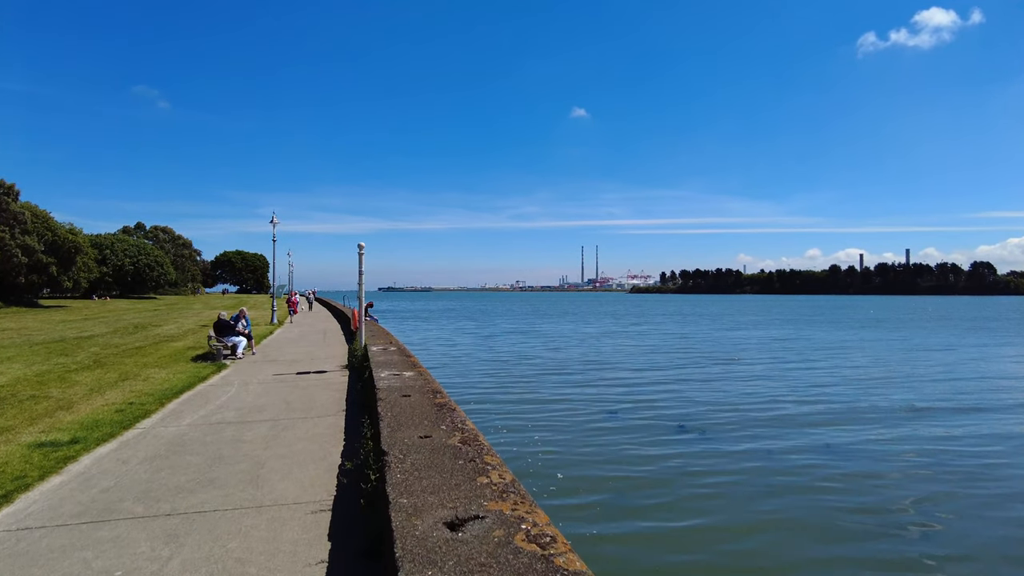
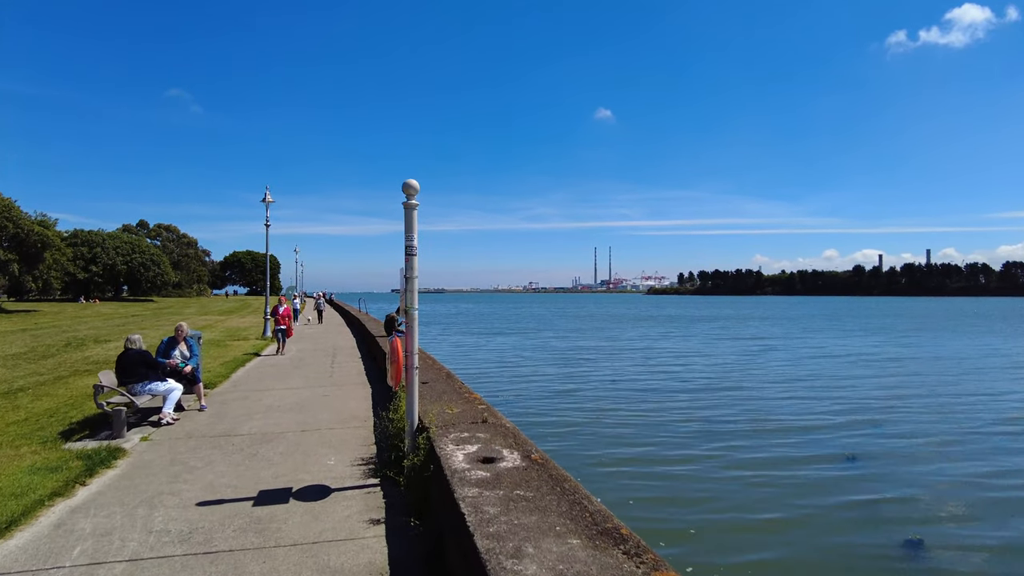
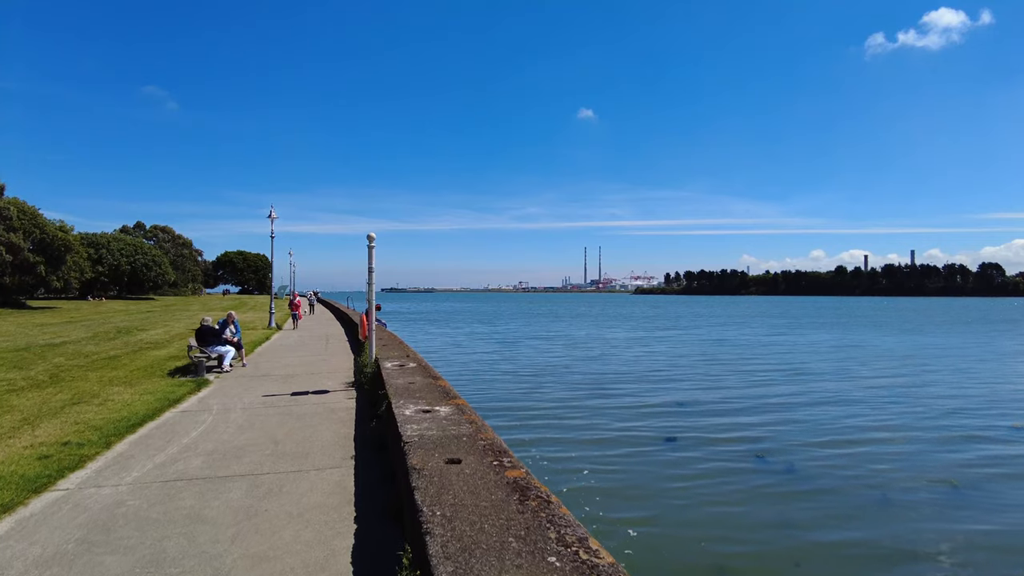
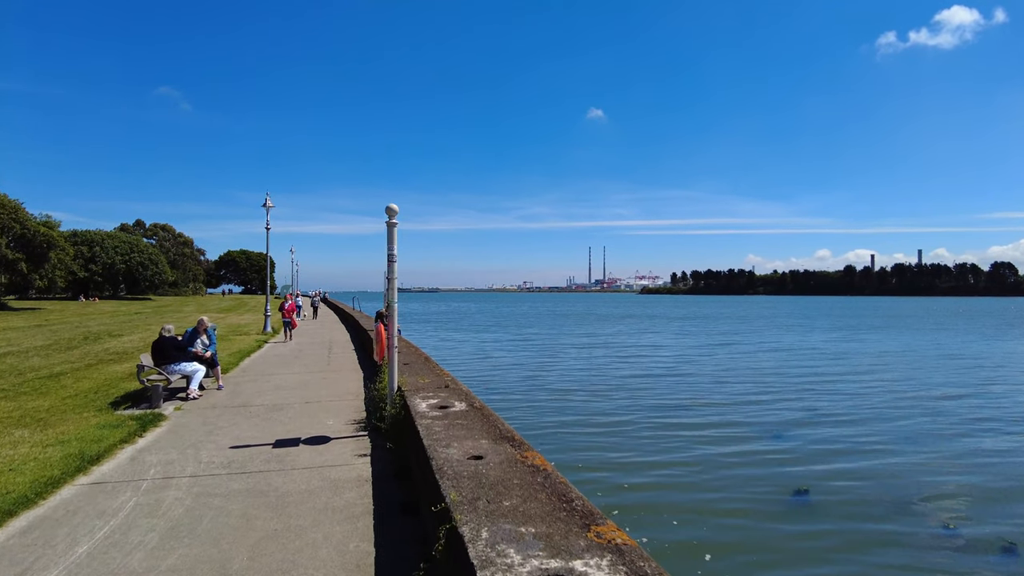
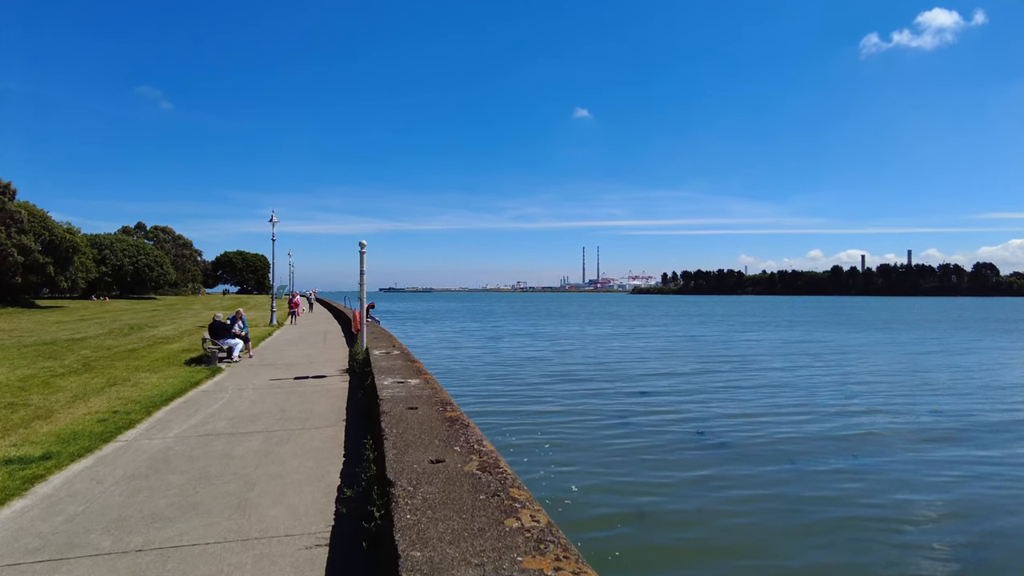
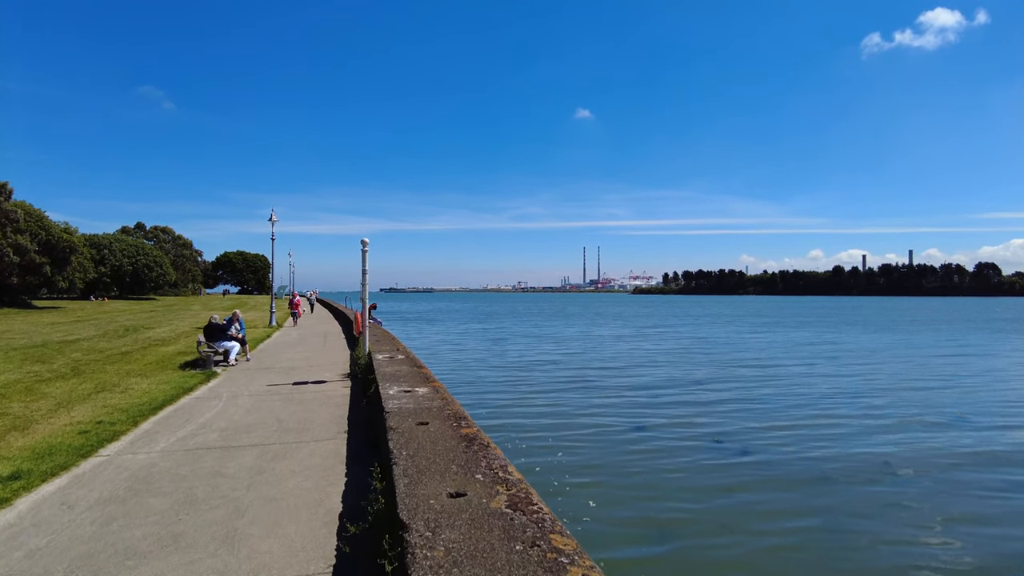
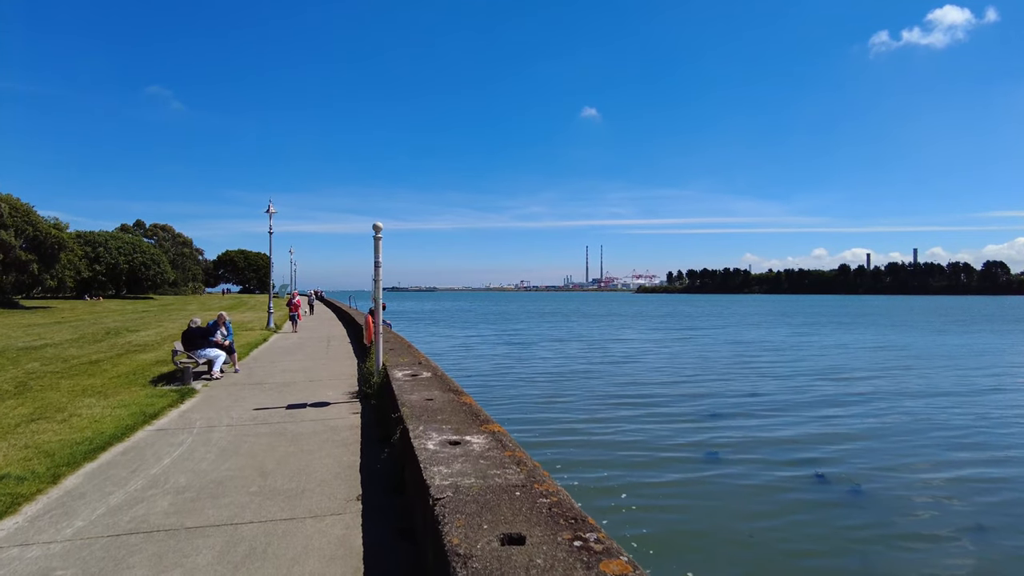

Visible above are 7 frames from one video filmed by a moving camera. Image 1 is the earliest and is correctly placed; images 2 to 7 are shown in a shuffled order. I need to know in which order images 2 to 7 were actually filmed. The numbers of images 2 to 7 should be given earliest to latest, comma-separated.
5, 6, 3, 7, 4, 2
